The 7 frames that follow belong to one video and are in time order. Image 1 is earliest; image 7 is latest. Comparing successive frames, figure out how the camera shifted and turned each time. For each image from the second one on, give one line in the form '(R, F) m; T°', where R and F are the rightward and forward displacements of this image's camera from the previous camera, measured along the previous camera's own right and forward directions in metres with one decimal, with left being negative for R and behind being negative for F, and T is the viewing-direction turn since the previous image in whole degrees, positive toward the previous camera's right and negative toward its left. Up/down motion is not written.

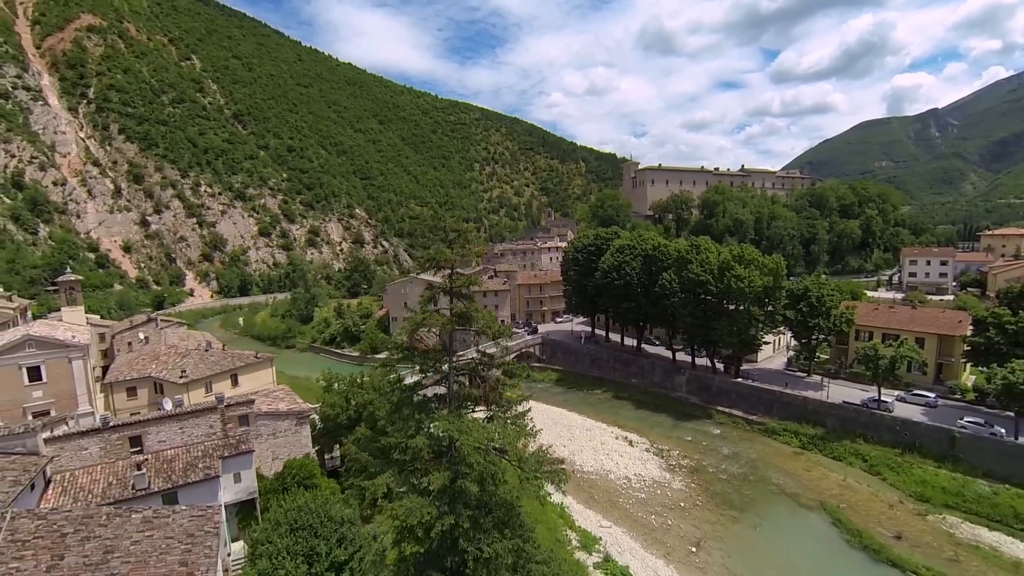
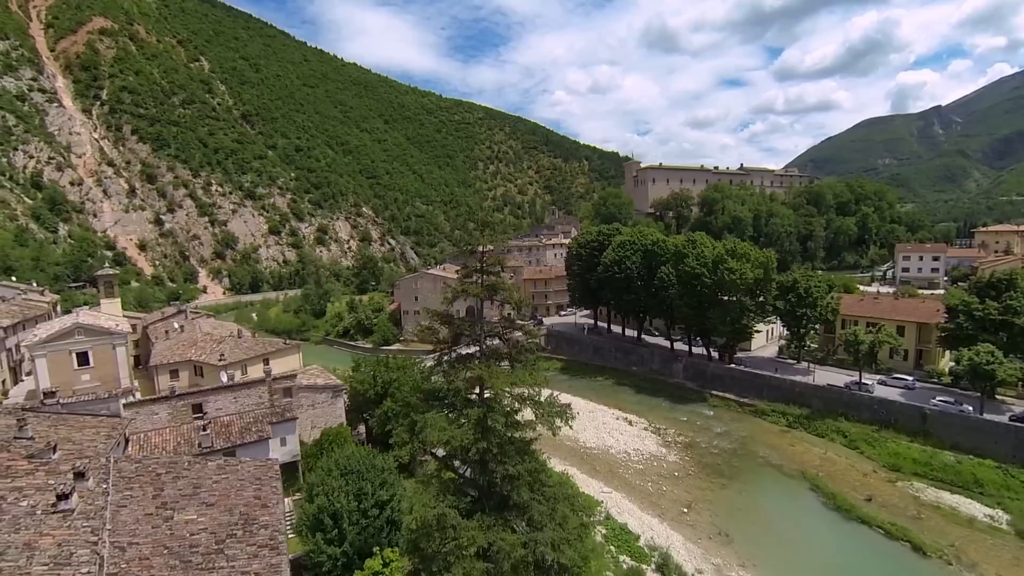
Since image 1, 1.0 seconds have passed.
(-0.4, -2.8) m; 0°
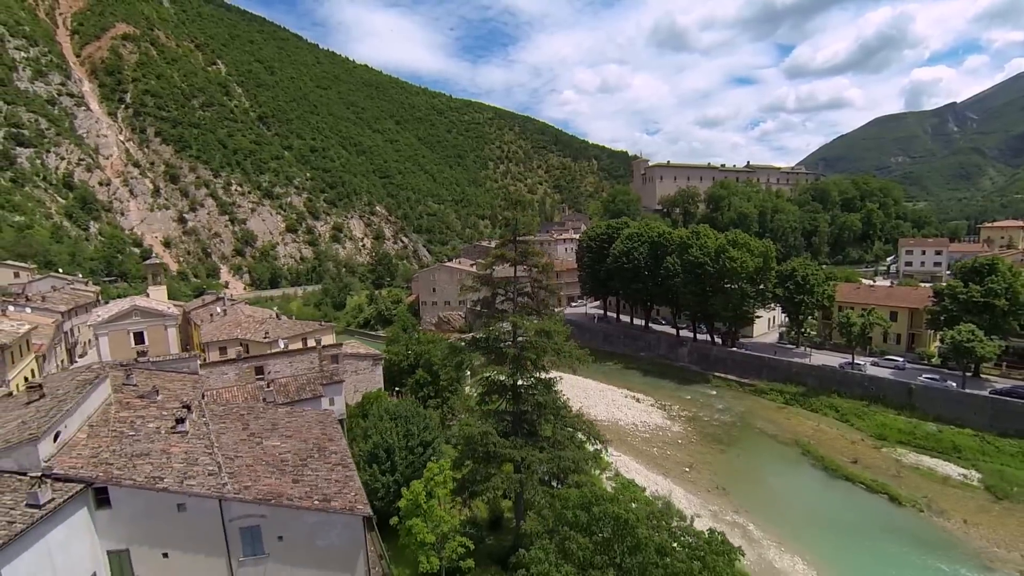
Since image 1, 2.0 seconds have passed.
(-0.6, -3.1) m; -1°
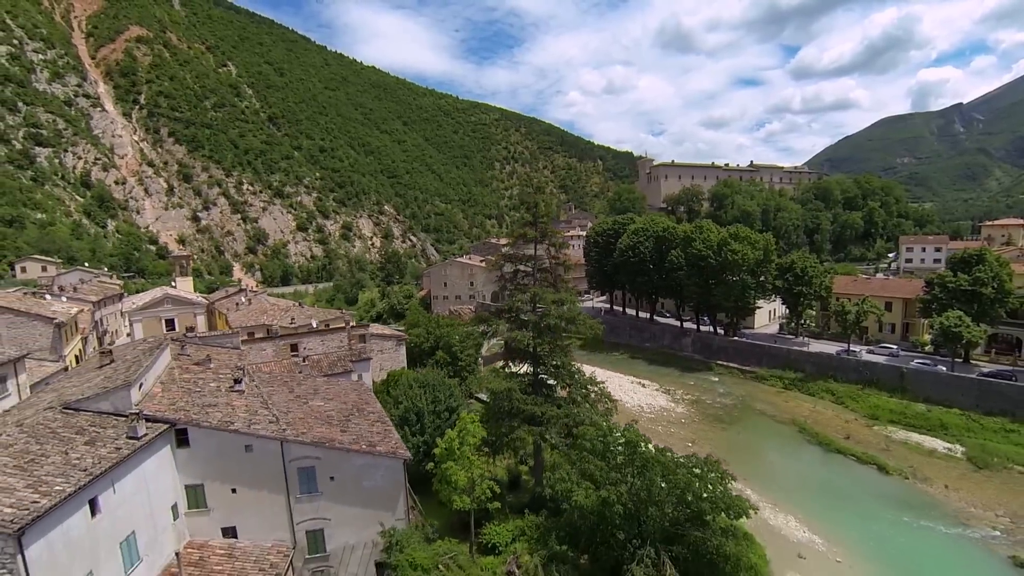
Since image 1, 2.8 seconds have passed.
(-0.6, -2.1) m; 0°
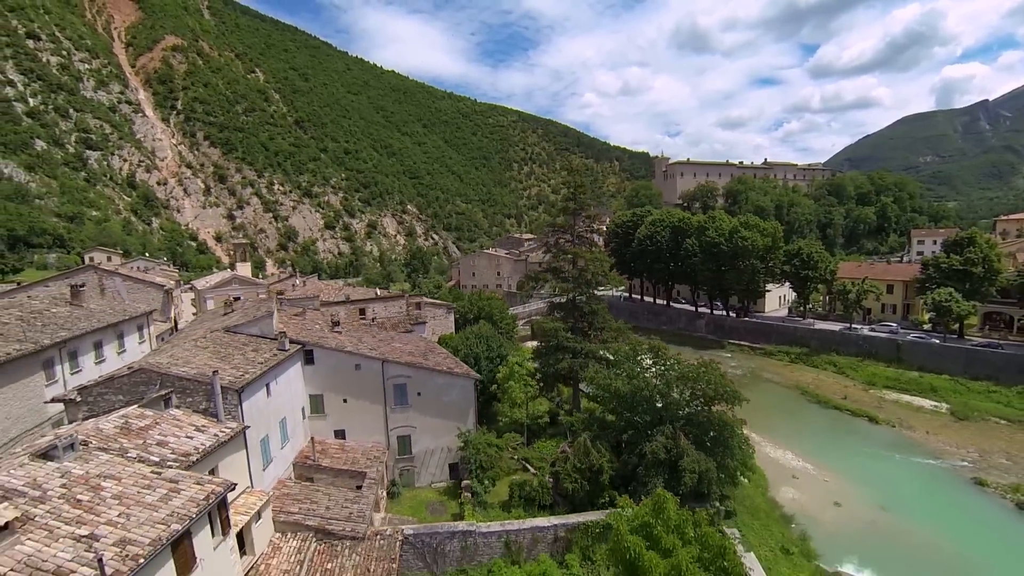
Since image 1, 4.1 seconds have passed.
(-1.3, -4.6) m; -2°
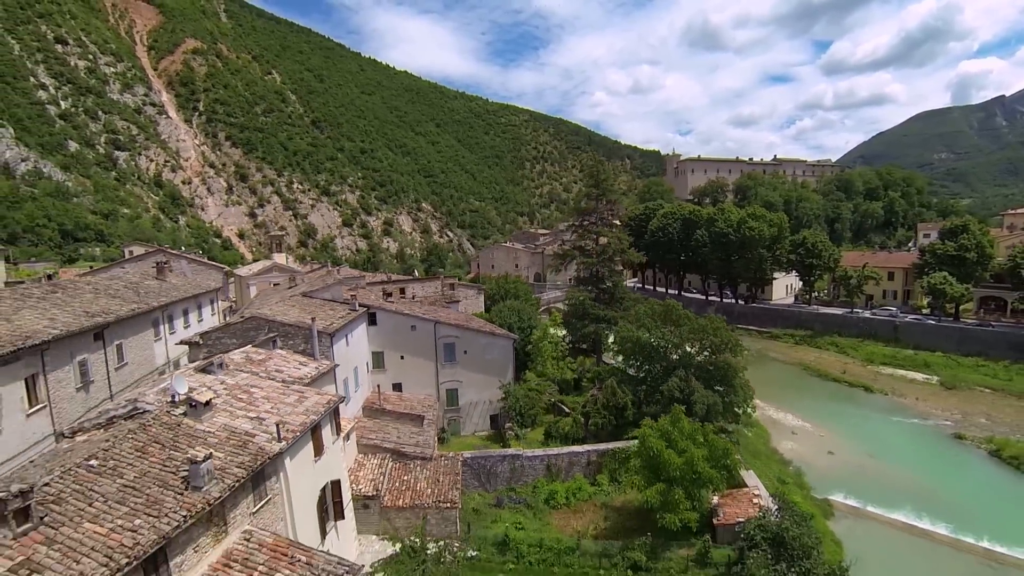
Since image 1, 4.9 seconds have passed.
(-1.2, -3.3) m; -1°
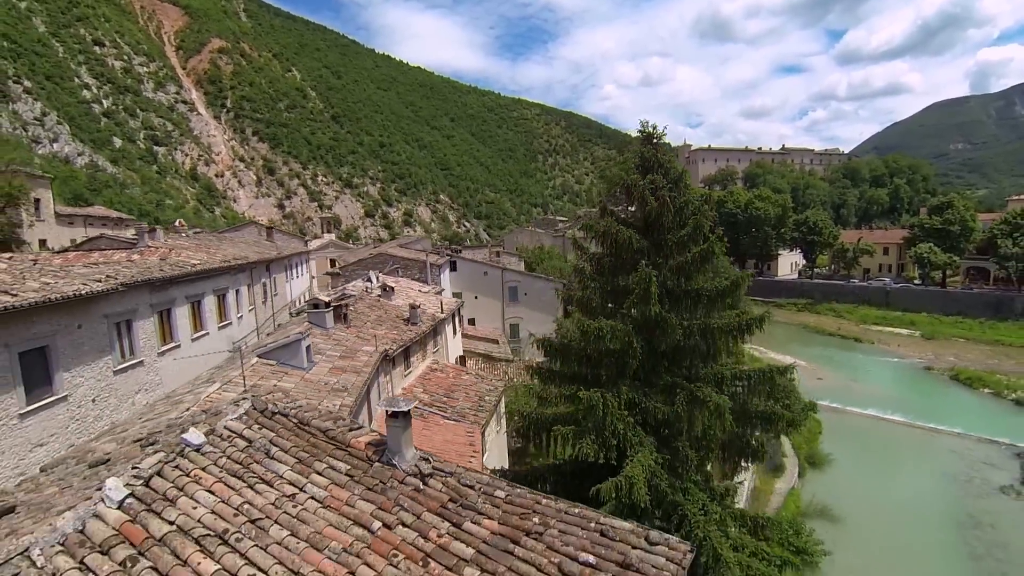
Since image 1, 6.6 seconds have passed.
(-2.6, -6.2) m; -1°
